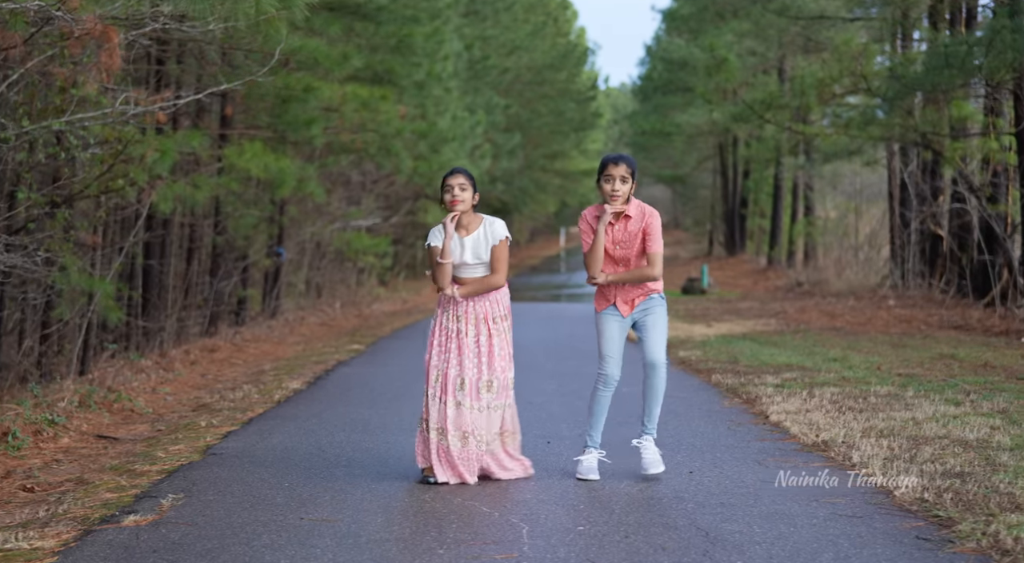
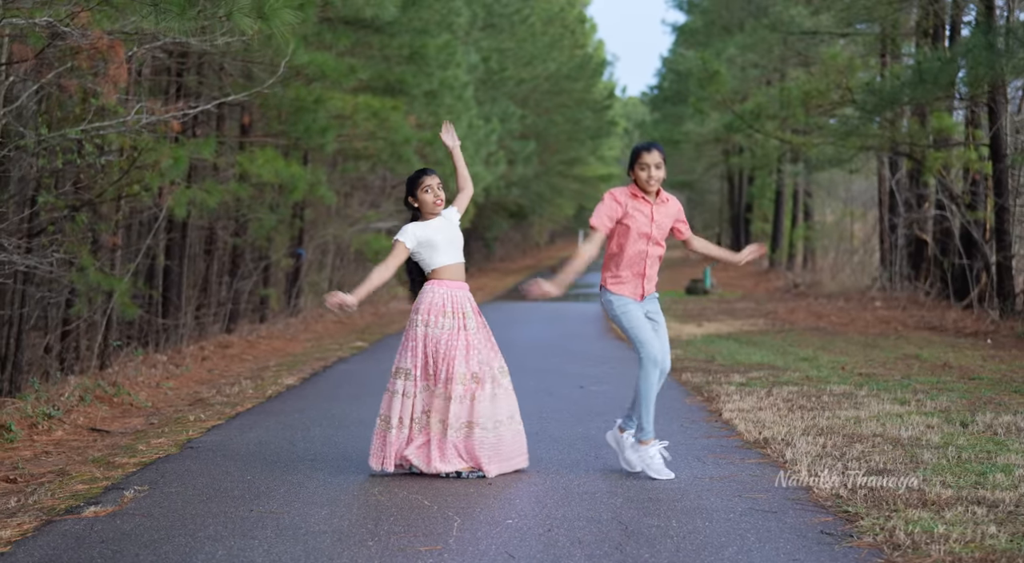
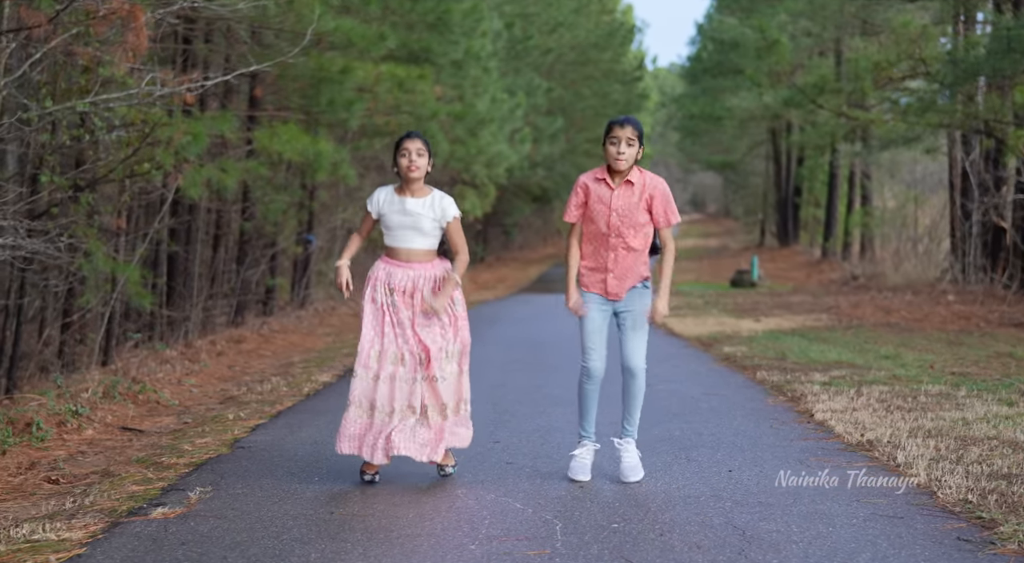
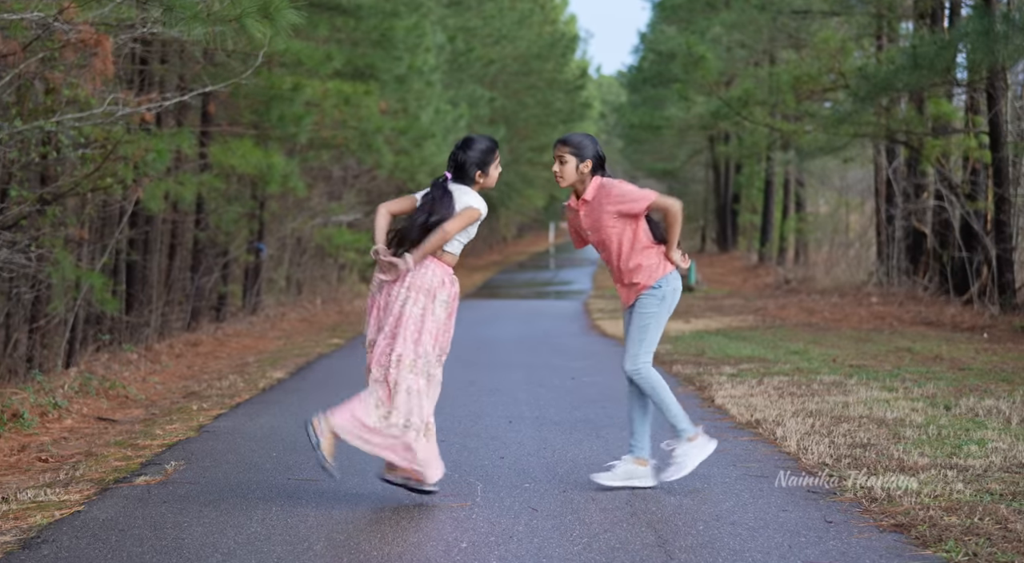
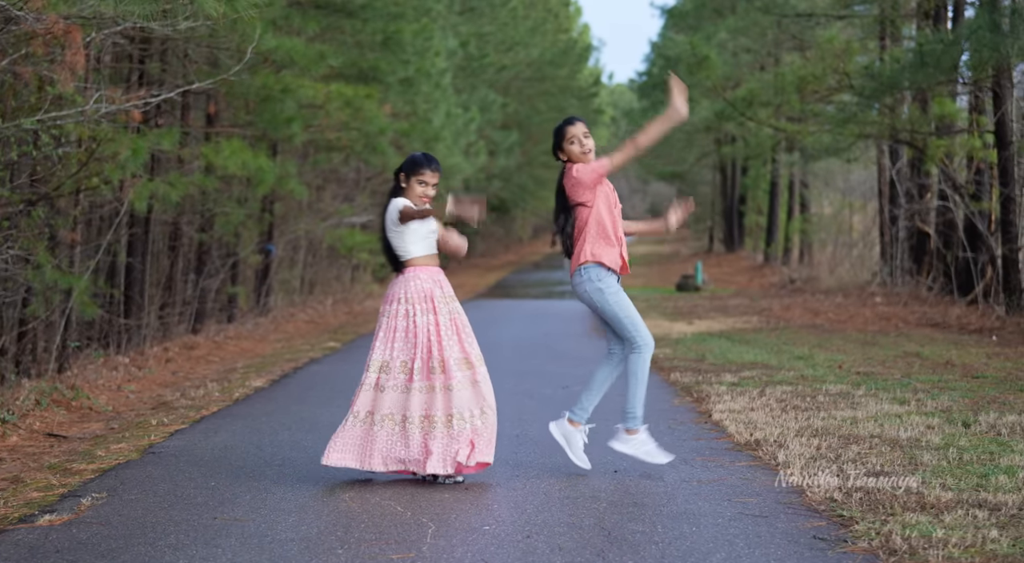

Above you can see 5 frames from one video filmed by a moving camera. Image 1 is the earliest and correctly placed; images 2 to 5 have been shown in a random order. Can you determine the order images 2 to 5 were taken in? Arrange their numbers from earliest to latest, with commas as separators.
5, 2, 3, 4
